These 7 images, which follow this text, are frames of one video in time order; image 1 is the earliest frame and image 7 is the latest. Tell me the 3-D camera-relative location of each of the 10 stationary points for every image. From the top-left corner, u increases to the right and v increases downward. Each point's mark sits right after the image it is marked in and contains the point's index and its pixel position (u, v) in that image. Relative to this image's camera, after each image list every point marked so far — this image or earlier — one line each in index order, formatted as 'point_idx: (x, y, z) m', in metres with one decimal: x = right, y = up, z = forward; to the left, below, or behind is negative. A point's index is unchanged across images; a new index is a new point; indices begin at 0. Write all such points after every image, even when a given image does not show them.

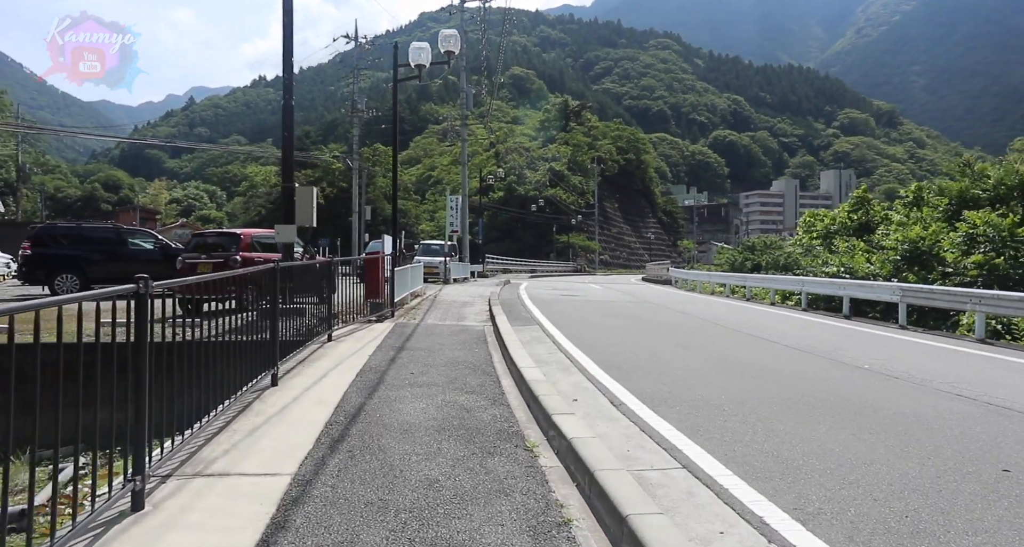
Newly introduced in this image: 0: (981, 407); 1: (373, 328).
0: (+4.2, -1.2, +6.1) m
1: (-2.5, -1.0, +12.1) m
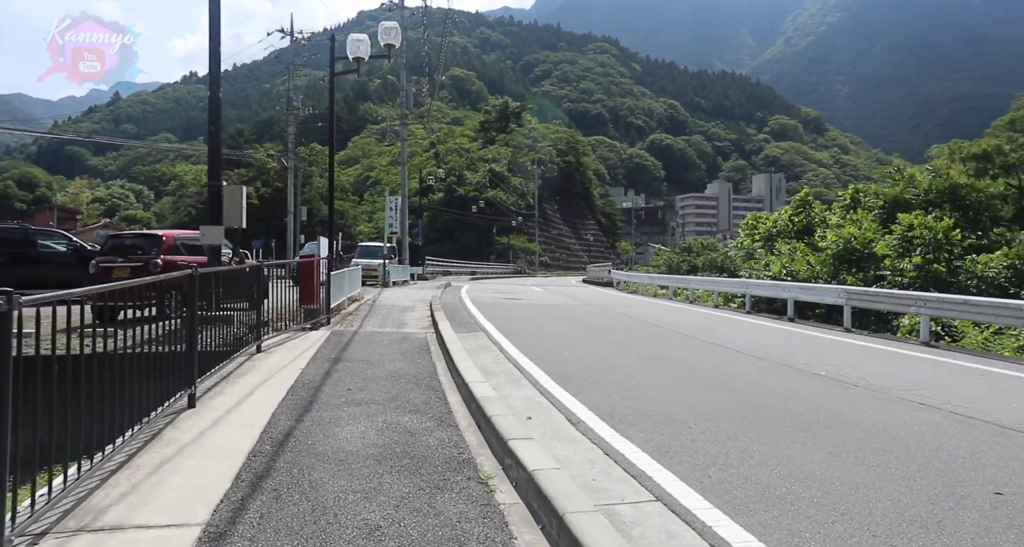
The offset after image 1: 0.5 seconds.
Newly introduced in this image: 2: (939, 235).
0: (+3.8, -1.3, +5.9) m
1: (-3.4, -1.1, +11.2) m
2: (+10.1, +0.9, +15.8) m
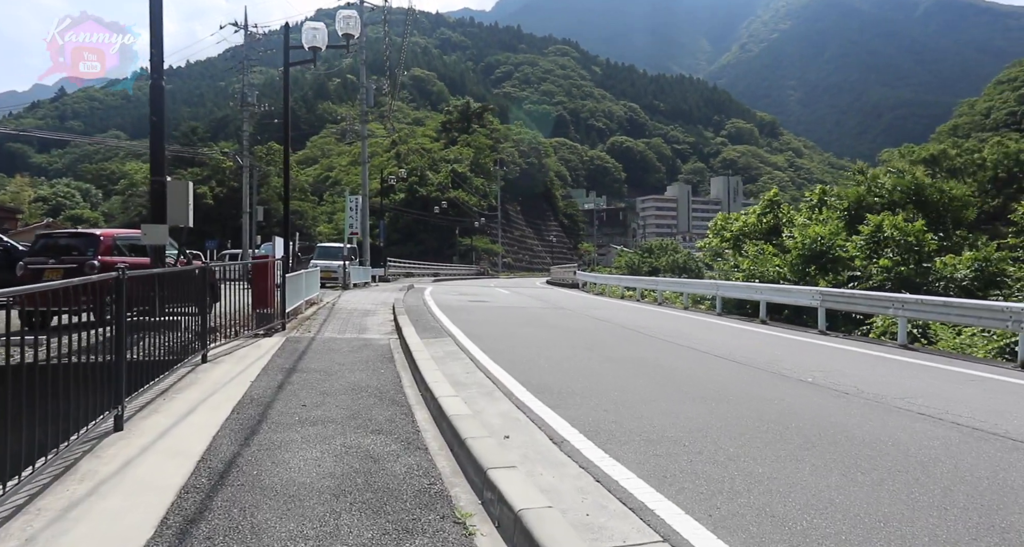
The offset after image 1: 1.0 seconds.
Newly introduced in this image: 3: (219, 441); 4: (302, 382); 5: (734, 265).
0: (+3.6, -1.3, +5.5) m
1: (-3.9, -1.1, +10.4) m
2: (+9.3, +0.9, +15.8) m
3: (-2.2, -1.2, +4.9) m
4: (-2.2, -1.2, +7.1) m
5: (+6.4, +0.3, +19.3) m
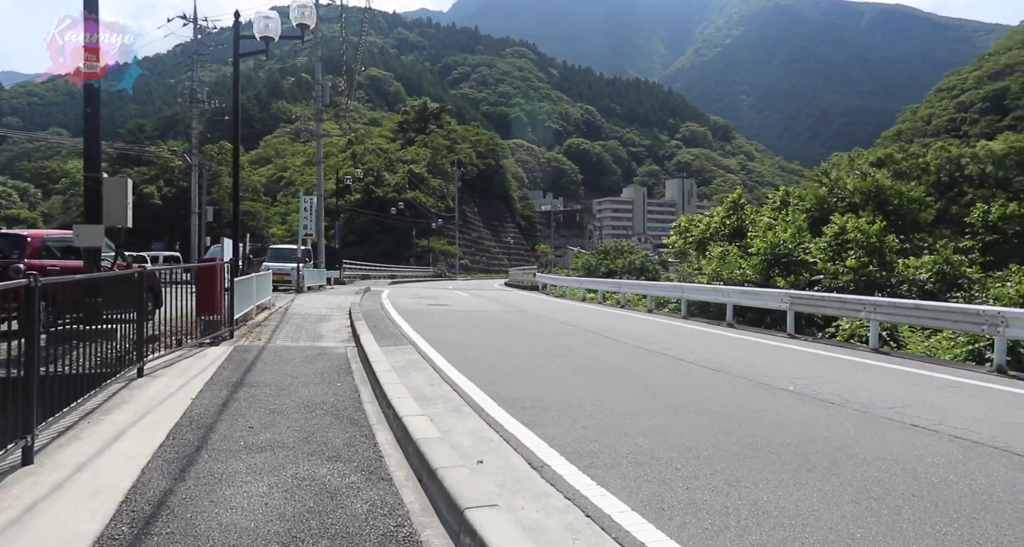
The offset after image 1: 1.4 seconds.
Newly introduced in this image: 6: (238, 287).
0: (+3.4, -1.3, +5.2) m
1: (-4.4, -1.2, +9.7) m
2: (+8.4, +0.9, +15.8) m
3: (-2.3, -1.3, +4.3) m
4: (-2.5, -1.2, +6.4) m
5: (+5.3, +0.2, +19.1) m
6: (-5.2, -0.2, +12.7) m
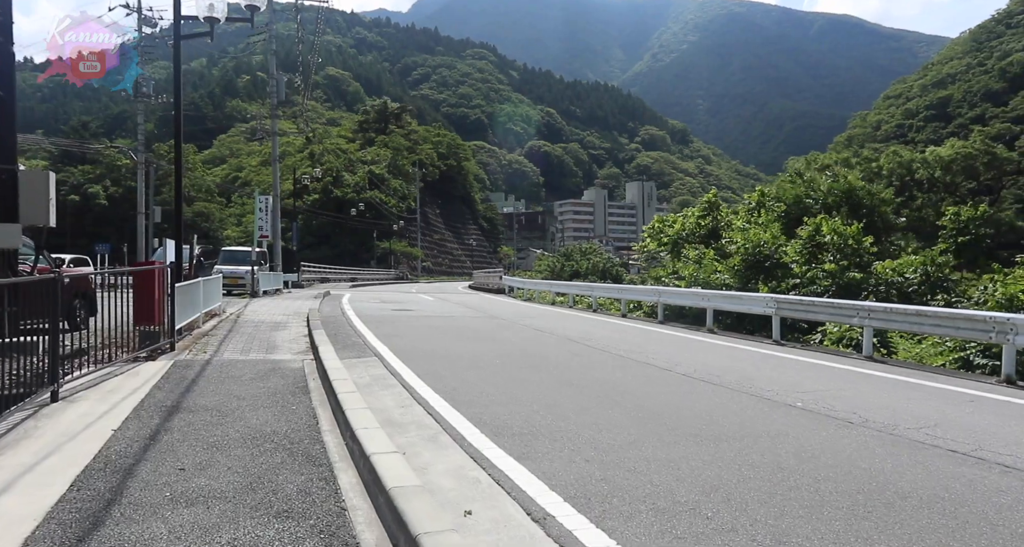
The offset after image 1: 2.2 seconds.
0: (+3.3, -1.4, +4.5) m
1: (-4.7, -1.2, +8.5) m
2: (+7.7, +0.8, +15.4) m
3: (-2.3, -1.3, +3.3) m
4: (-2.7, -1.3, +5.4) m
5: (+4.4, +0.1, +18.5) m
6: (-5.7, -0.3, +11.6) m
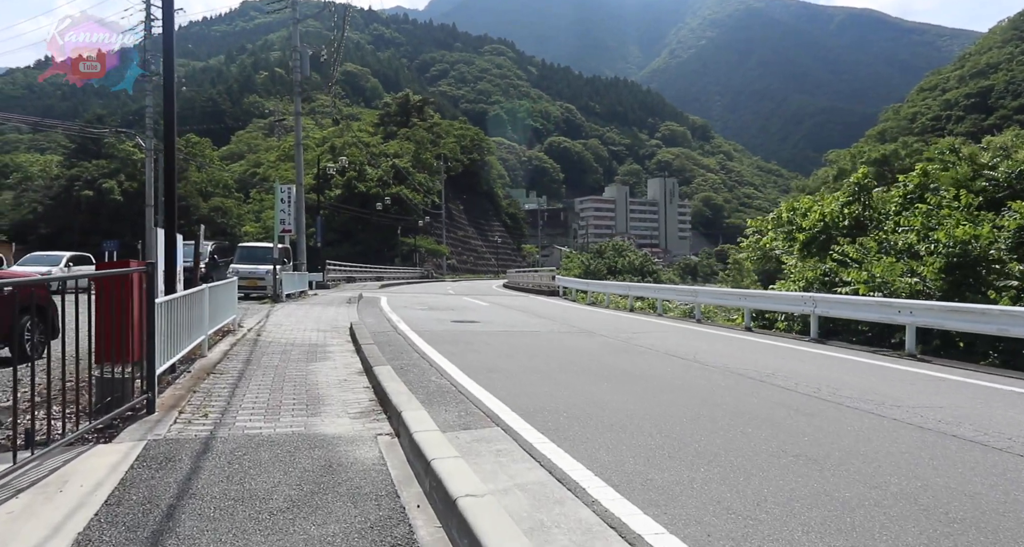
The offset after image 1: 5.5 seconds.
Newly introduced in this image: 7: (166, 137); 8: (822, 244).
0: (+5.0, -1.4, +0.4) m
1: (-3.0, -1.3, +4.6) m
2: (+9.7, +0.7, +11.2) m
3: (-0.7, -1.4, -0.7) m
4: (-1.0, -1.3, +1.5) m
5: (+6.4, +0.1, +14.4) m
6: (-3.8, -0.4, +7.7) m
7: (-5.3, +2.0, +10.2) m
8: (+6.9, +0.7, +15.7) m
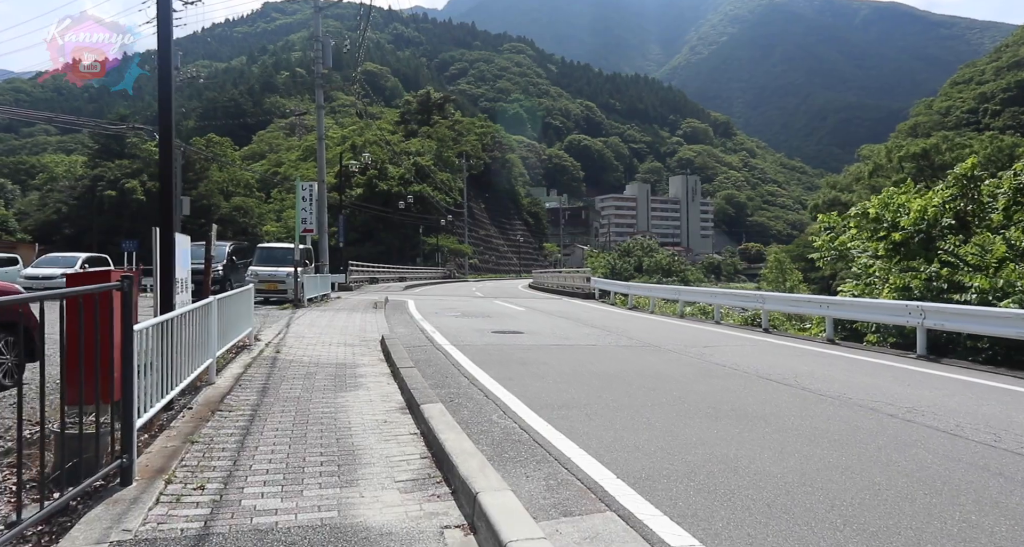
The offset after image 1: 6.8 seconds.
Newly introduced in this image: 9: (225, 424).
0: (+5.5, -1.6, -1.4) m
1: (-2.3, -1.4, +3.0) m
2: (+10.5, +0.6, +9.3) m
3: (-0.2, -1.5, -2.3) m
4: (-0.4, -1.5, -0.2) m
5: (+7.4, 0.0, +12.5) m
6: (-3.1, -0.5, +6.1) m
7: (-4.4, +1.9, +8.6) m
8: (+7.9, +0.6, +13.8) m
9: (-2.6, -1.3, +6.0) m
